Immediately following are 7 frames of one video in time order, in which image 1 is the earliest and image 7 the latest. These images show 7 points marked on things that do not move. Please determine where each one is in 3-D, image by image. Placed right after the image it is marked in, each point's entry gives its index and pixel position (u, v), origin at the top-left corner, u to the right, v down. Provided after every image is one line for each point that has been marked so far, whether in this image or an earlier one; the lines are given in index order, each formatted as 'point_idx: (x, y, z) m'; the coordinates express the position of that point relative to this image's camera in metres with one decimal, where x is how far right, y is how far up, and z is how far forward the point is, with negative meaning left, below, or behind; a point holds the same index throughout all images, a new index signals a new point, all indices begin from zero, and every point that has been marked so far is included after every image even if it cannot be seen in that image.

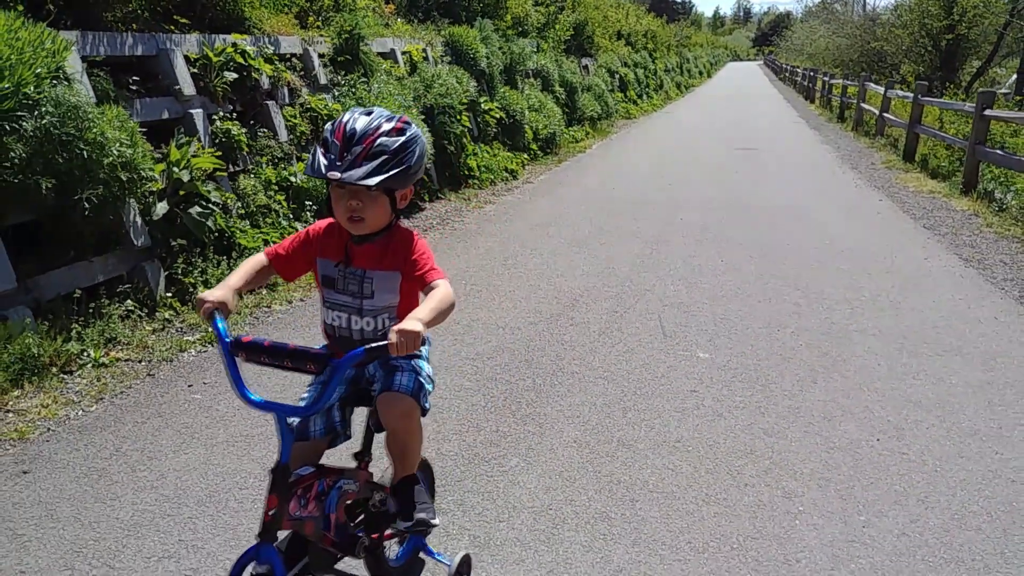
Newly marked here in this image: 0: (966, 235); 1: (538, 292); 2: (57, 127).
0: (+3.5, +0.4, +9.3) m
1: (+0.1, -0.1, +6.2) m
2: (-1.6, +0.6, +4.4) m
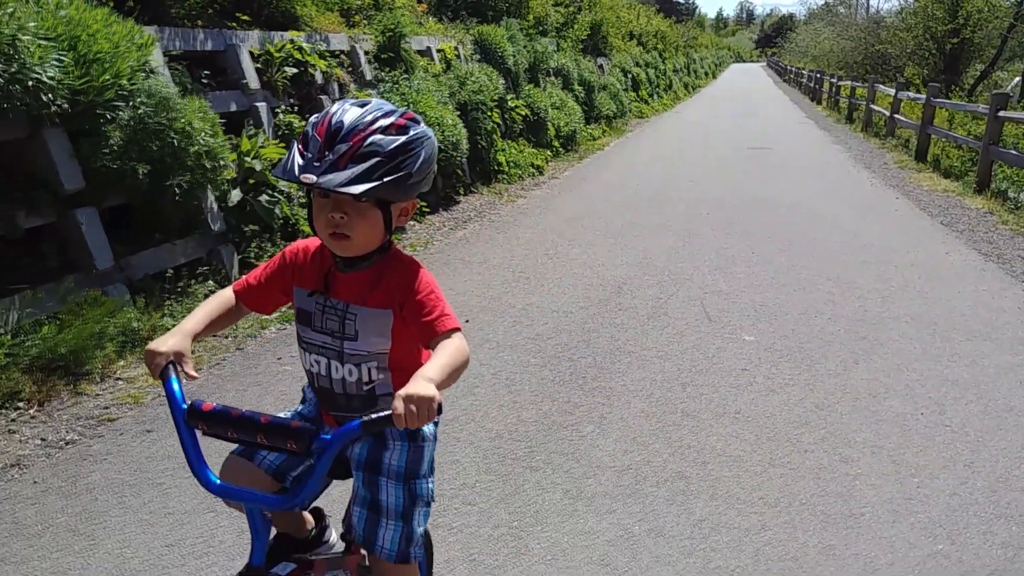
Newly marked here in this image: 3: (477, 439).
0: (+3.8, +0.4, +9.6) m
1: (+0.4, 0.0, +6.4) m
2: (-1.4, +0.7, +4.7) m
3: (-0.1, -0.5, +3.7) m
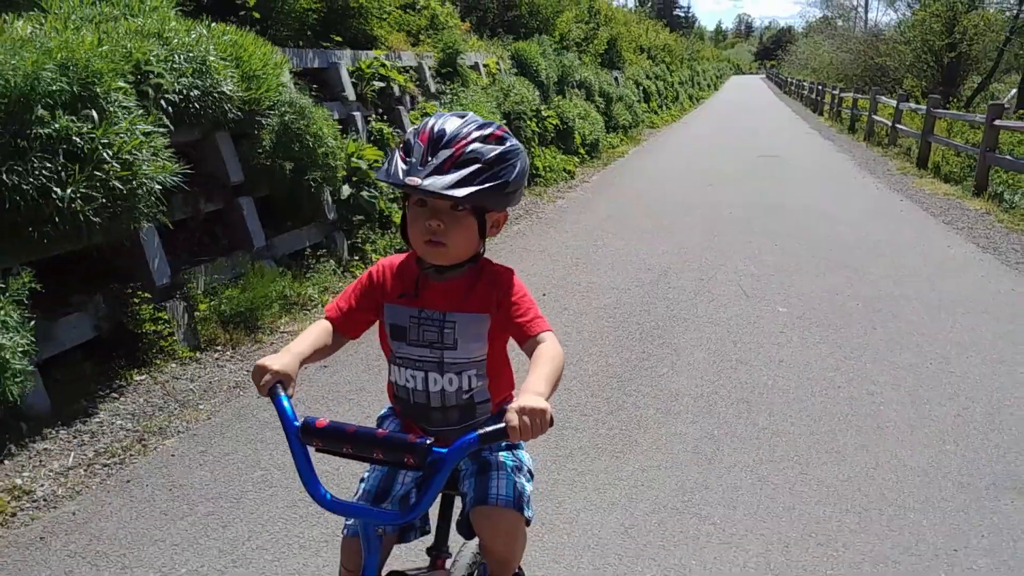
0: (+4.1, +0.5, +10.6) m
1: (+0.7, +0.1, +7.4) m
2: (-1.0, +0.8, +5.6) m
3: (+0.3, -0.4, +4.7) m
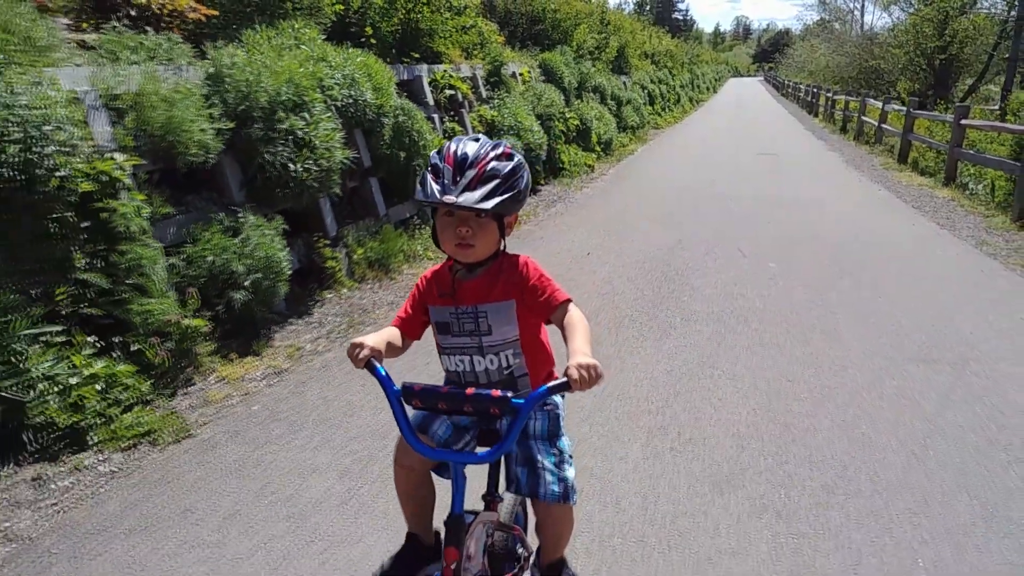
0: (+4.5, +0.8, +12.5) m
1: (+1.1, +0.4, +9.3) m
2: (-0.7, +1.0, +7.5) m
3: (+0.6, -0.1, +6.6) m
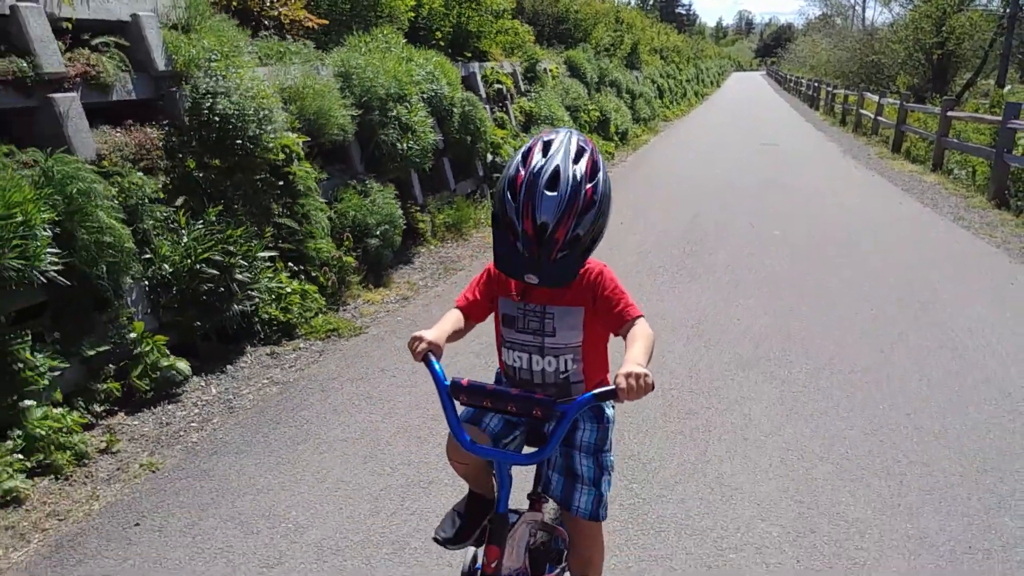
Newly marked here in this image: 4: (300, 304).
0: (+4.8, +1.1, +14.0) m
1: (+1.4, +0.7, +10.8) m
2: (-0.3, +1.3, +9.0) m
3: (+1.0, +0.2, +8.1) m
4: (-0.9, -0.1, +5.3) m
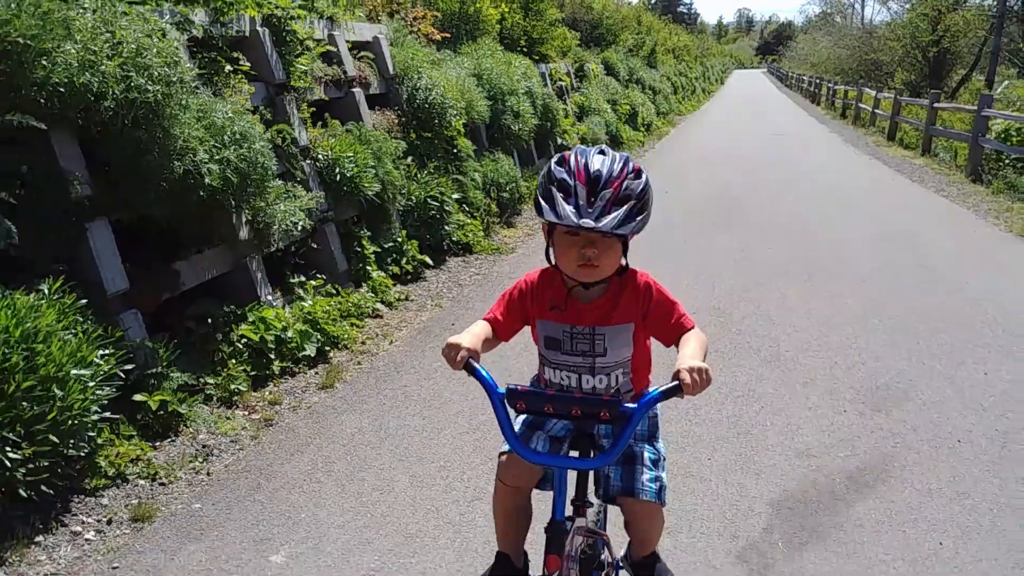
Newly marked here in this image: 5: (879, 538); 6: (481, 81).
0: (+5.5, +1.6, +16.4) m
1: (+2.1, +1.1, +13.3) m
2: (+0.4, +1.7, +11.5) m
3: (+1.6, +0.6, +10.5) m
4: (-0.2, +0.4, +7.7) m
5: (+1.0, -0.7, +3.3) m
6: (-0.2, +1.6, +9.5) m
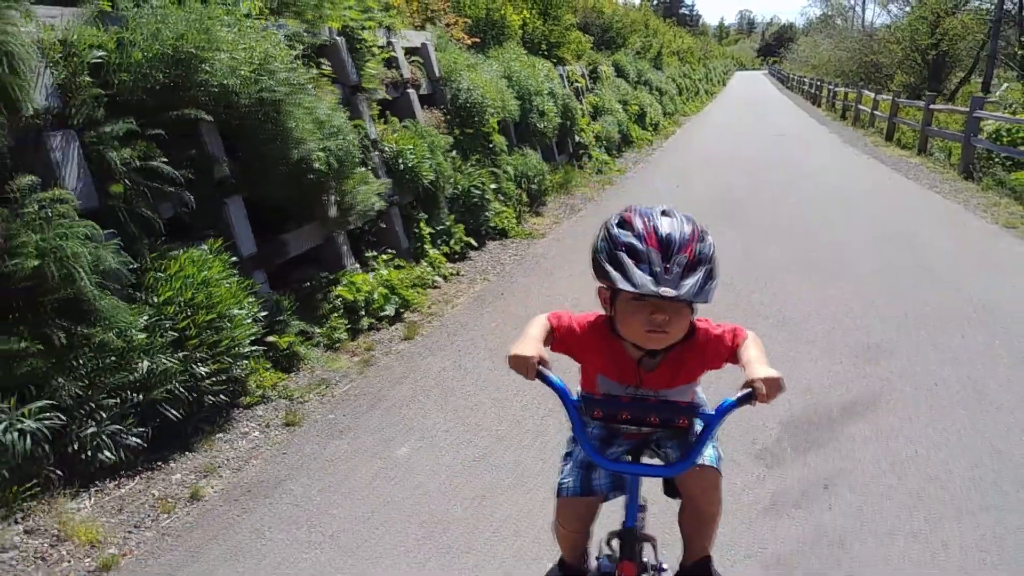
0: (+5.7, +1.7, +17.3) m
1: (+2.4, +1.2, +14.1) m
2: (+0.6, +1.9, +12.4) m
3: (+1.9, +0.8, +11.4) m
4: (0.0, +0.5, +8.6) m
5: (+1.2, -0.5, +4.2) m
6: (0.0, +1.8, +10.3) m
